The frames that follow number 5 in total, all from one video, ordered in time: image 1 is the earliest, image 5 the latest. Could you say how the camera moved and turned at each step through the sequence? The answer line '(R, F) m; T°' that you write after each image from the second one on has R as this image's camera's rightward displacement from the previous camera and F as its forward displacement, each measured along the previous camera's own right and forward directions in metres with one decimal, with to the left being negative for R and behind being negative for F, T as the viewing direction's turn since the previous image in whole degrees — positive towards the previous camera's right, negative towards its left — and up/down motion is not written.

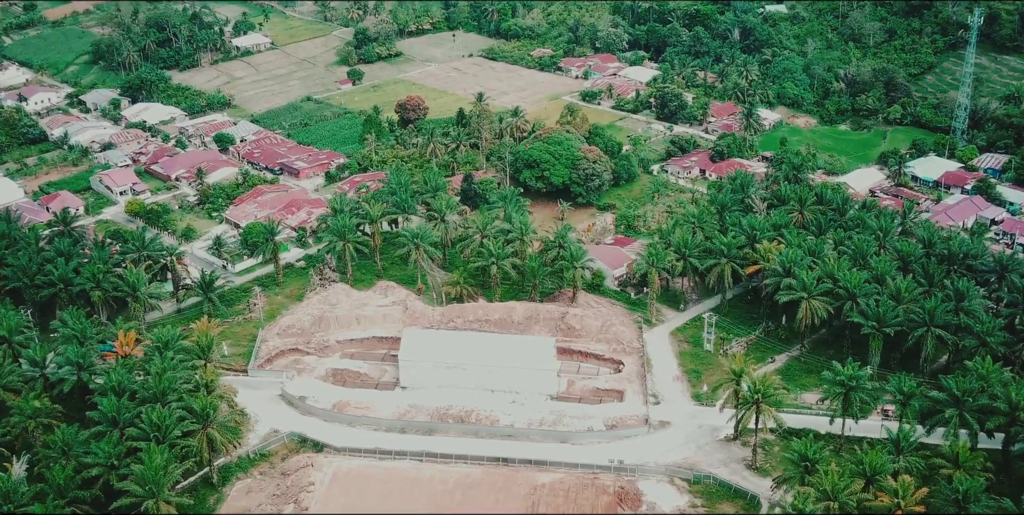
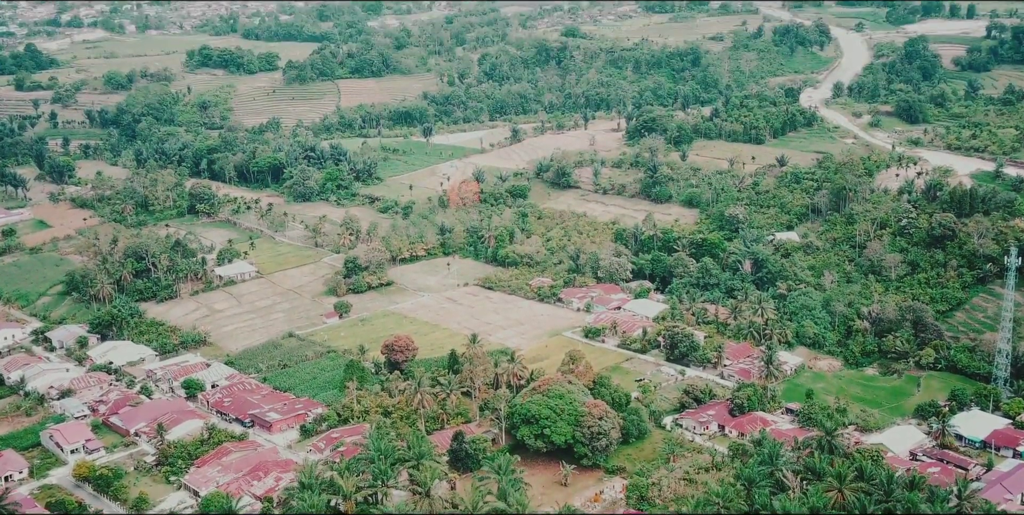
(+0.2, +3.7) m; 0°
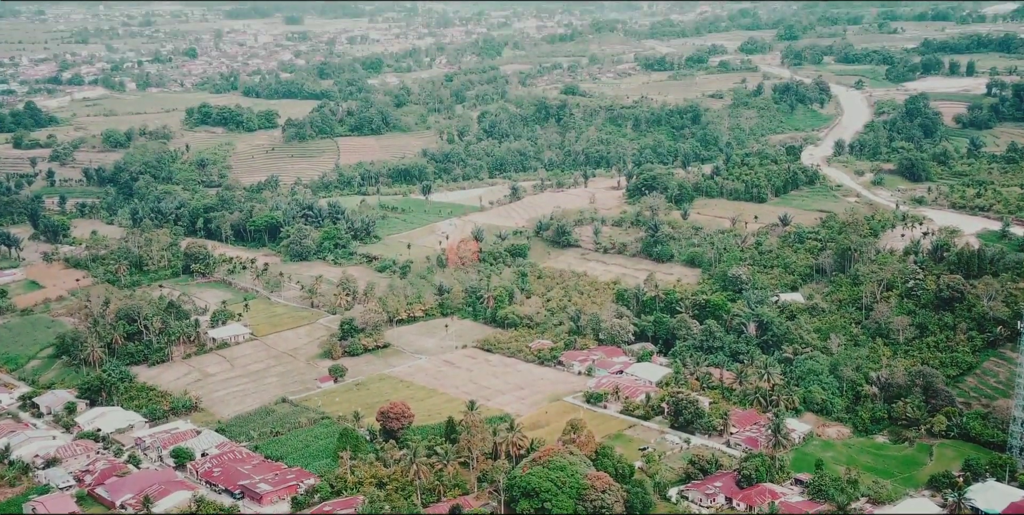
(0.0, +1.0) m; 0°
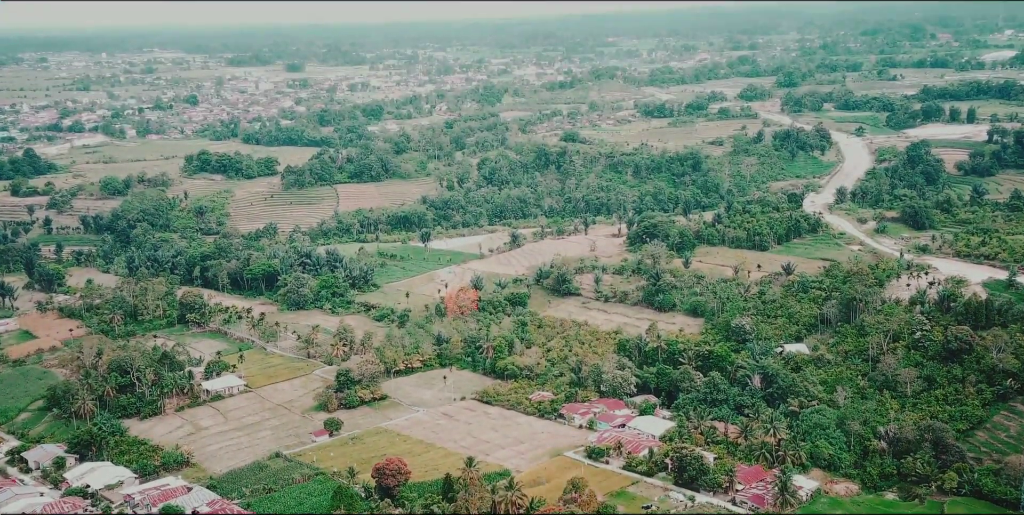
(0.0, +0.8) m; 0°
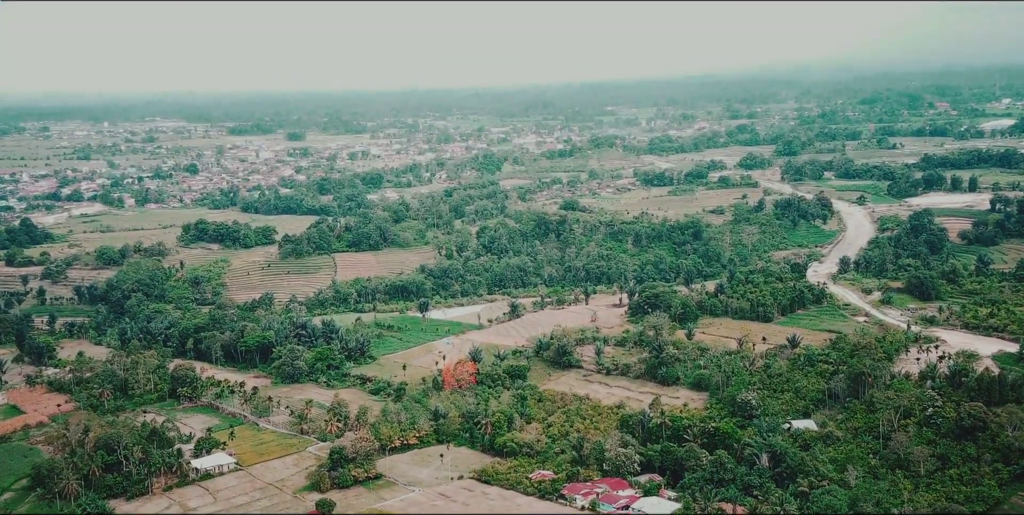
(0.0, +1.2) m; 0°
